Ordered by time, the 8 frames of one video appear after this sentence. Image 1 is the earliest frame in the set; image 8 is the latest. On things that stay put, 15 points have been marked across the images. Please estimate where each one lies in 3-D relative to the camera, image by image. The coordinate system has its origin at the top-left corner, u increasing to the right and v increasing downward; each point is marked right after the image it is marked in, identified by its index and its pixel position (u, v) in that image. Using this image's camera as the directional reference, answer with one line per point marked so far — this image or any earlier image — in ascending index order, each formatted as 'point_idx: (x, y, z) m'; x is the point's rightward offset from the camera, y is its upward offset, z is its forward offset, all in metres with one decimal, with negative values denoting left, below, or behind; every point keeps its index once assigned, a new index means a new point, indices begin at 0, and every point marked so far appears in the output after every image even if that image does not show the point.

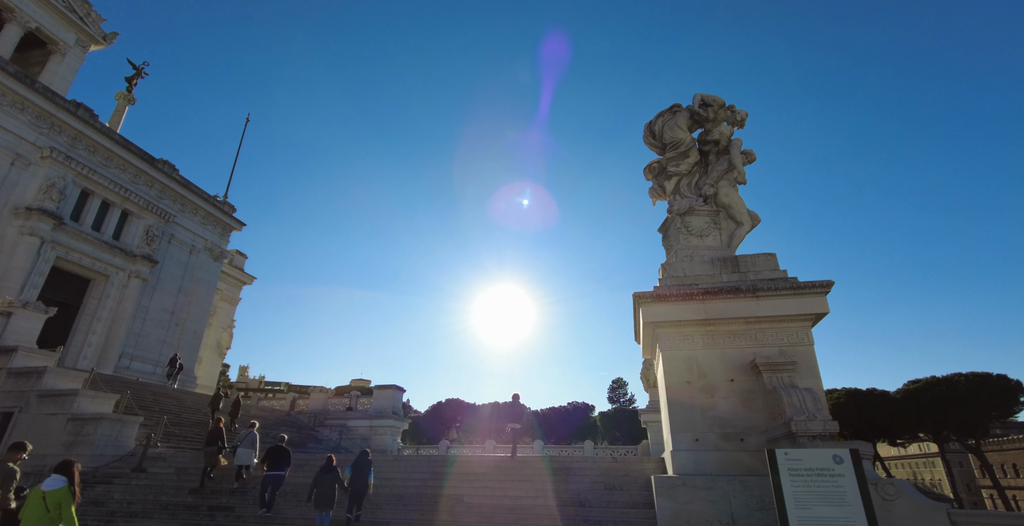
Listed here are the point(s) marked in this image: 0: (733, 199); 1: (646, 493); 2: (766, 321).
0: (+4.2, +1.2, +8.9) m
1: (+2.2, -3.7, +7.6) m
2: (+4.0, -0.9, +7.4) m
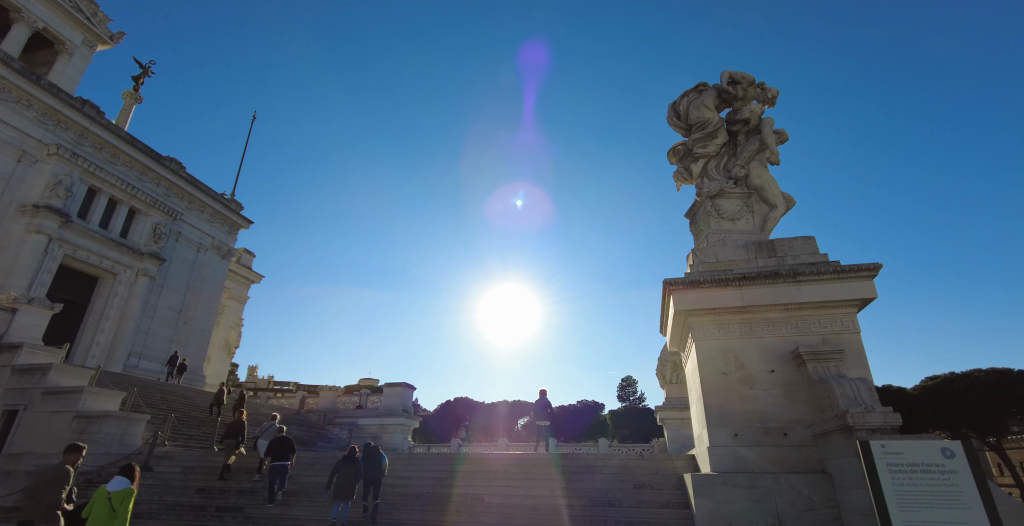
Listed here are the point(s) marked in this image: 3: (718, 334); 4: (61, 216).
0: (+4.5, +1.5, +8.4) m
1: (+2.5, -3.5, +7.1) m
2: (+4.3, -0.7, +6.9) m
3: (+3.1, -1.1, +7.1) m
4: (-19.0, +2.0, +20.0) m
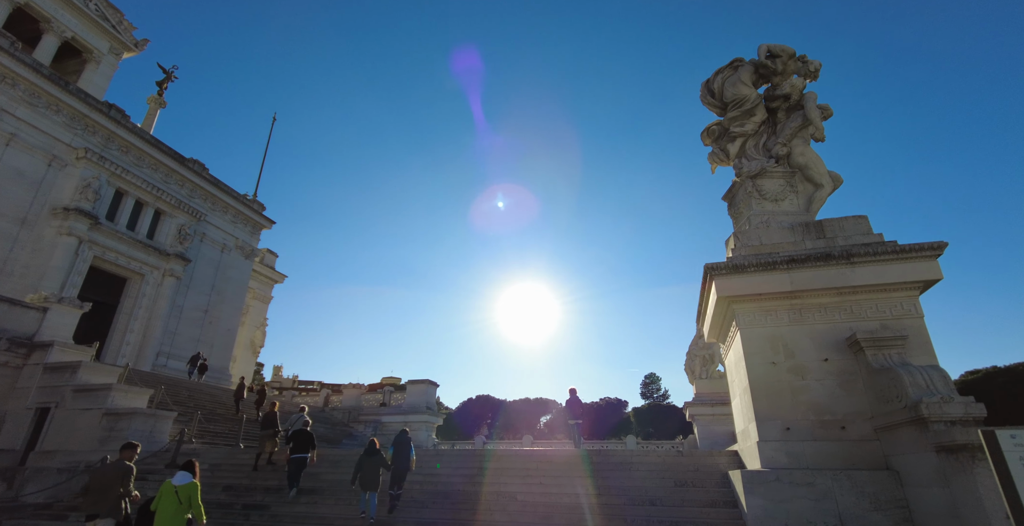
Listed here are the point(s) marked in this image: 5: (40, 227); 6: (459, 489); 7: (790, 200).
0: (+5.0, +1.7, +7.9) m
1: (+3.0, -3.2, +6.7) m
2: (+4.8, -0.4, +6.4) m
3: (+3.5, -0.8, +6.6) m
4: (-18.1, +1.9, +20.3) m
5: (-19.6, +1.5, +19.7) m
6: (-0.9, -4.0, +8.4) m
7: (+4.6, +1.0, +7.8) m
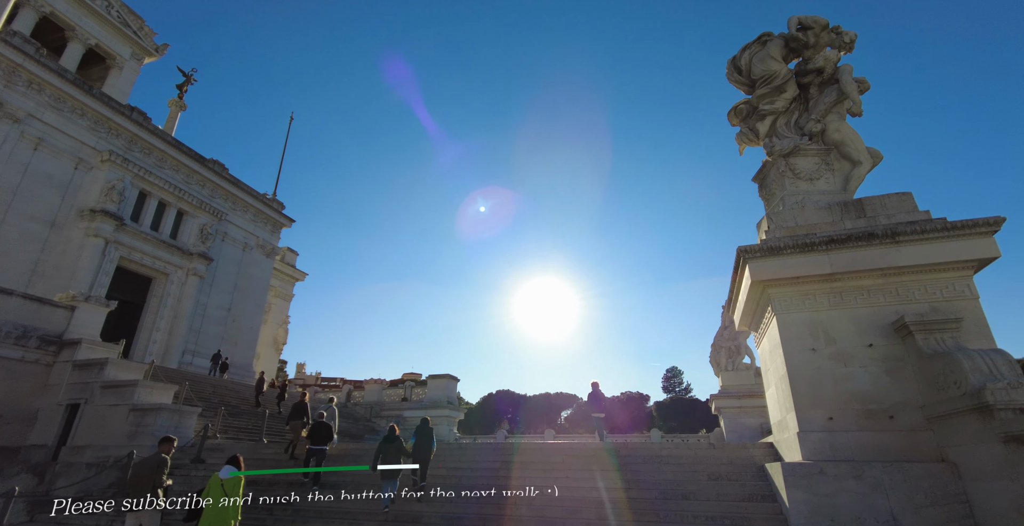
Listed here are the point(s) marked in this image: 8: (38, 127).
0: (+5.3, +2.0, +7.4) m
1: (+3.4, -3.0, +6.3) m
2: (+5.1, -0.1, +6.0) m
3: (+3.8, -0.6, +6.3) m
4: (-17.4, +1.9, +20.7) m
5: (-18.9, +1.5, +20.1) m
6: (-0.5, -3.9, +8.3) m
7: (+4.9, +1.3, +7.4) m
8: (-19.7, +5.7, +19.7) m
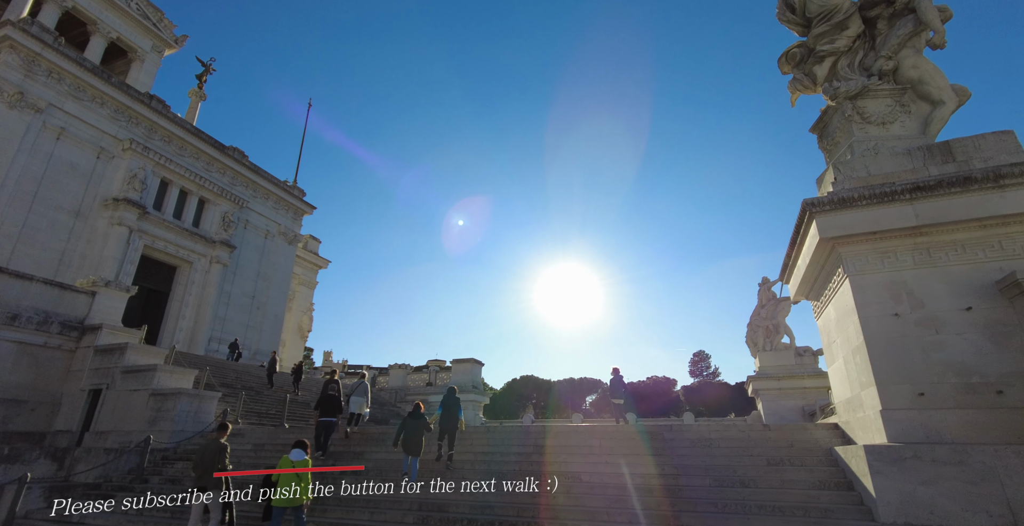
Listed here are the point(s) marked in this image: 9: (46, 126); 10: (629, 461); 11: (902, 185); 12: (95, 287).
0: (+5.6, +2.6, +6.4) m
1: (+3.8, -2.4, +5.6) m
2: (+5.4, +0.4, +5.1) m
3: (+4.2, 0.0, +5.4) m
4: (-16.4, +2.4, +20.7) m
5: (-17.9, +1.9, +20.2) m
6: (0.0, -3.3, +7.7) m
7: (+5.3, +1.9, +6.4) m
8: (-18.9, +6.1, +19.7) m
9: (-18.9, +5.6, +19.3) m
10: (+1.8, -3.0, +7.3) m
11: (+4.4, +0.9, +5.4) m
12: (-11.3, -0.7, +12.9) m
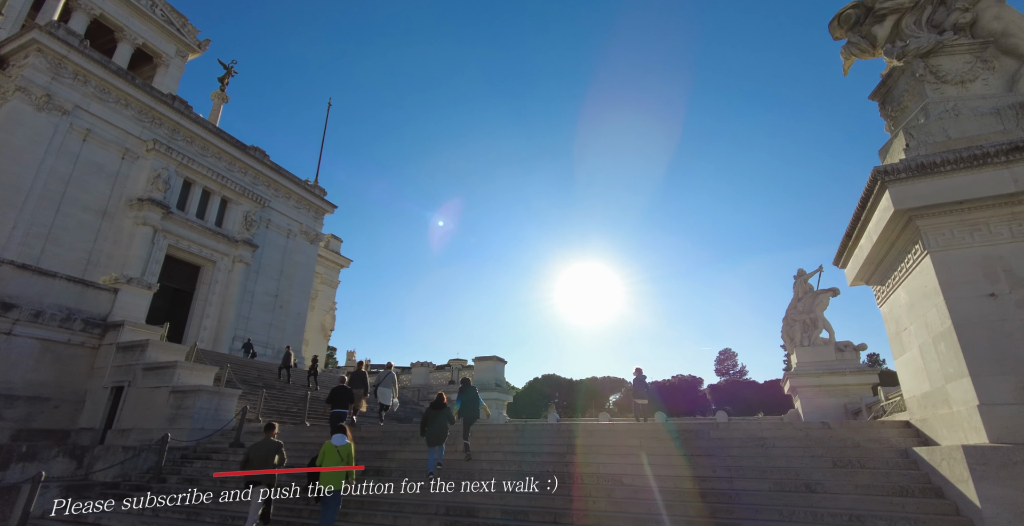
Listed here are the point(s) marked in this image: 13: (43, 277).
0: (+6.0, +2.9, +5.7) m
1: (+4.2, -2.2, +4.9) m
2: (+5.7, +0.7, +4.3) m
3: (+4.6, +0.2, +4.7) m
4: (-15.4, +2.4, +20.9) m
5: (-17.0, +1.9, +20.4) m
6: (+0.5, -3.1, +7.1) m
7: (+5.6, +2.2, +5.6) m
8: (-18.0, +6.1, +19.9) m
9: (-18.1, +5.6, +19.5) m
10: (+2.2, -2.8, +6.7) m
11: (+4.7, +1.1, +4.7) m
12: (-10.7, -0.6, +12.8) m
13: (-11.3, -0.3, +11.4) m
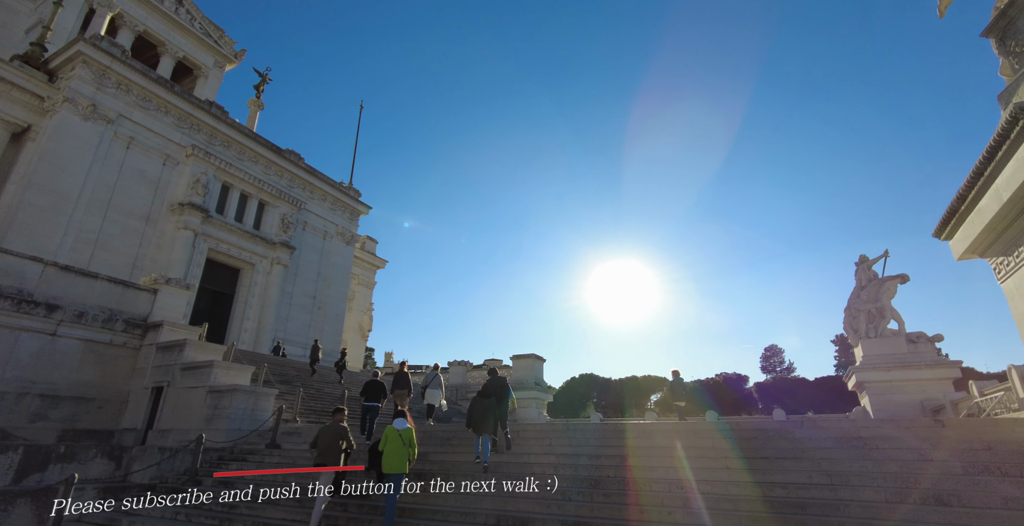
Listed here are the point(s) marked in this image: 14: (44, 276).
0: (+6.4, +3.3, +4.6) m
1: (+4.7, -1.8, +3.9) m
2: (+6.1, +1.1, +3.2) m
3: (+5.0, +0.6, +3.7) m
4: (-13.9, +2.3, +21.2) m
5: (-15.4, +1.8, +20.8) m
6: (+1.2, -2.9, +6.4) m
7: (+6.1, +2.6, +4.6) m
8: (-16.6, +5.9, +20.4) m
9: (-16.7, +5.4, +20.0) m
10: (+2.9, -2.5, +5.9) m
11: (+5.2, +1.5, +3.6) m
12: (-9.6, -0.6, +12.8) m
13: (-10.3, -0.3, +11.5) m
14: (-10.6, -0.3, +10.8) m
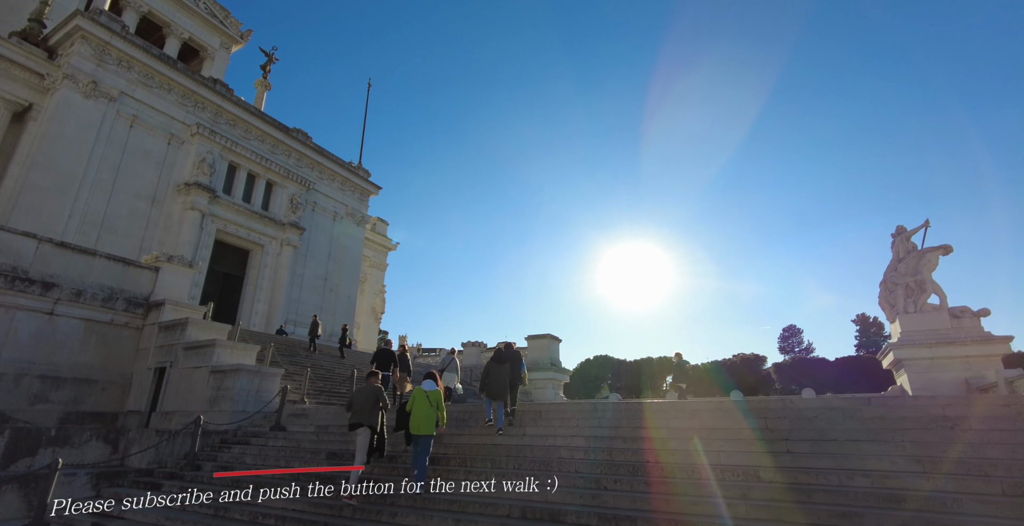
0: (+6.6, +3.8, +3.5) m
1: (+4.9, -1.4, +3.1) m
2: (+6.3, +1.6, +2.3) m
3: (+5.2, +1.1, +2.8) m
4: (-13.3, +3.1, +20.7) m
5: (-14.8, +2.6, +20.4) m
6: (+1.5, -2.4, +5.7) m
7: (+6.3, +3.1, +3.6) m
8: (-16.0, +6.6, +19.9) m
9: (-16.2, +6.1, +19.5) m
10: (+3.2, -2.0, +5.1) m
11: (+5.3, +2.0, +2.7) m
12: (-9.2, 0.0, +12.3) m
13: (-9.9, +0.2, +11.0) m
14: (-10.3, +0.2, +10.3) m
